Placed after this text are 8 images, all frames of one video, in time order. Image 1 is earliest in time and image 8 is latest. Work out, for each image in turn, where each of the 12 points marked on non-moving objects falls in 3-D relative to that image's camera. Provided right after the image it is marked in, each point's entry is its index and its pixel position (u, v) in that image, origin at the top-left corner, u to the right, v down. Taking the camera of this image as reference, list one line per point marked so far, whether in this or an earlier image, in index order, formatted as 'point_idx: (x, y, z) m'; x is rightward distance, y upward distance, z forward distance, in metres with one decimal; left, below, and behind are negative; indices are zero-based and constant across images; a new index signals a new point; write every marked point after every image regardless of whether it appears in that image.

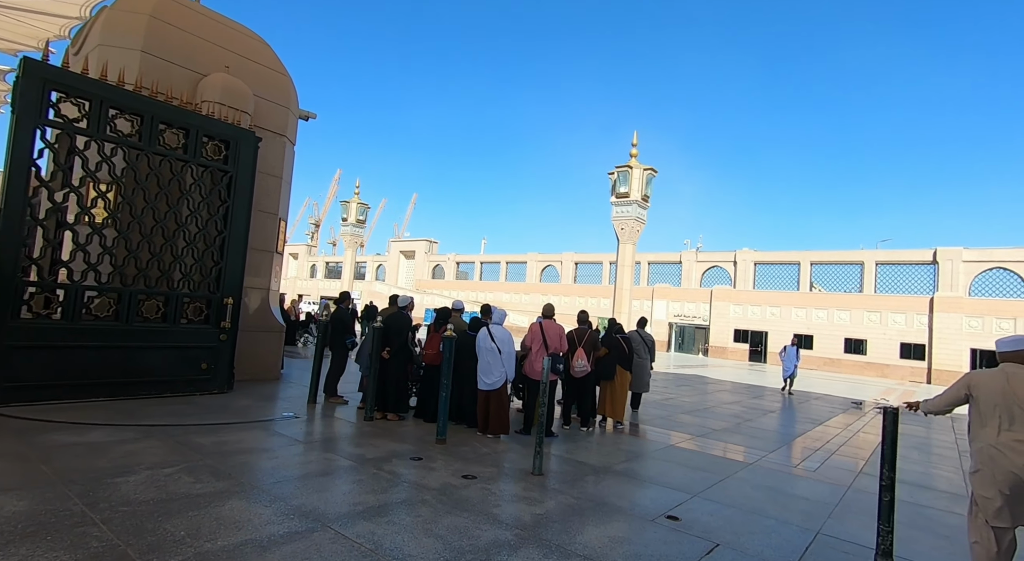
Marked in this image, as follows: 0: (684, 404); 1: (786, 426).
0: (+3.9, -2.8, +13.0) m
1: (+5.0, -2.7, +10.7) m
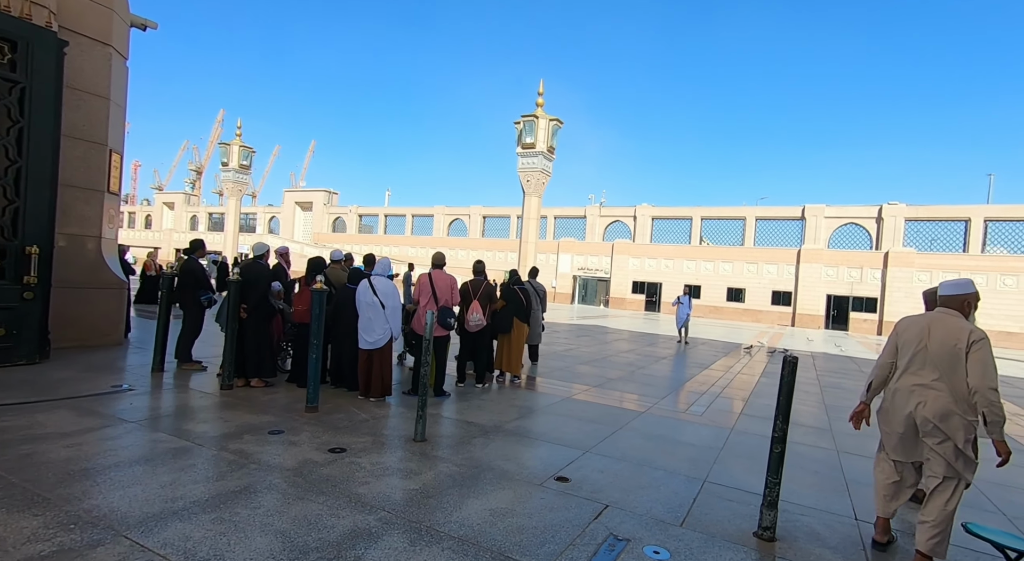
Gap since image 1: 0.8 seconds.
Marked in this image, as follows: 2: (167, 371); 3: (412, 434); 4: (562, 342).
0: (+1.6, -1.7, +13.1) m
1: (+3.1, -1.8, +11.0) m
2: (-3.3, -0.9, +5.5) m
3: (-0.8, -1.3, +4.8) m
4: (+1.4, -1.7, +15.7) m
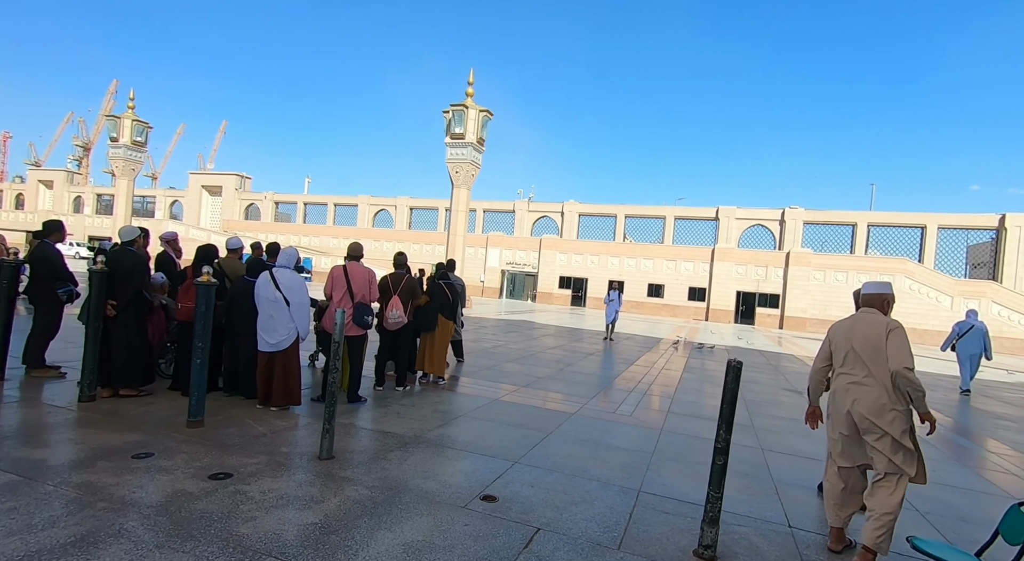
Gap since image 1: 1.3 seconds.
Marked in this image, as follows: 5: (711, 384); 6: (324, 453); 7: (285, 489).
0: (-0.1, -1.6, +12.7) m
1: (+1.7, -1.7, +10.8) m
2: (-4.0, -0.8, +4.6) m
3: (-1.4, -1.3, +4.2) m
4: (-0.6, -1.5, +15.3) m
5: (+3.7, -1.9, +10.7) m
6: (-1.4, -1.2, +4.1) m
7: (-1.3, -1.2, +3.4) m
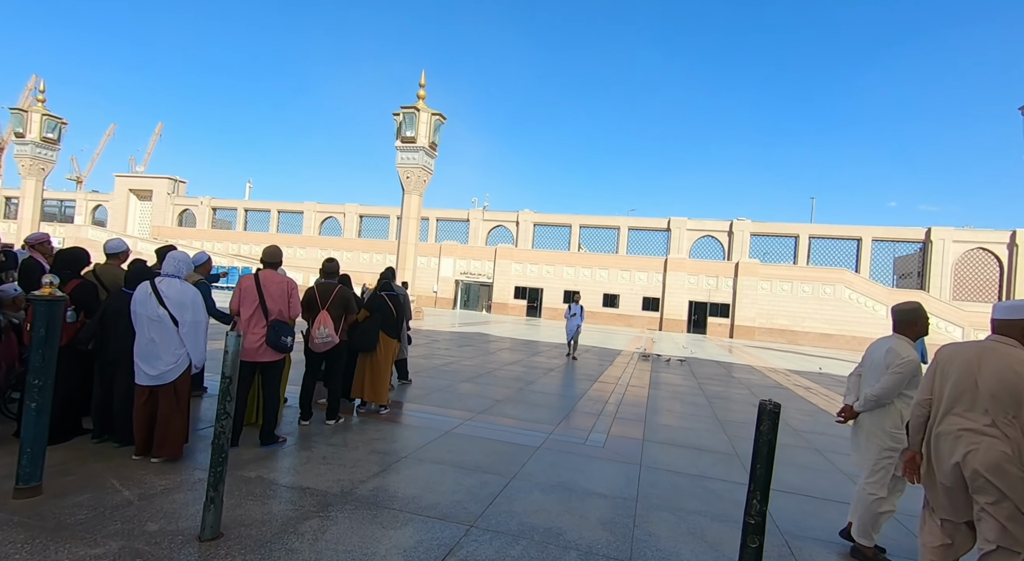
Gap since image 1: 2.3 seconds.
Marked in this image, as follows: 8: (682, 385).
0: (-1.0, -1.8, +11.7) m
1: (+0.9, -1.9, +9.9) m
2: (-4.3, -0.9, +3.2) m
3: (-1.7, -1.3, +3.1) m
4: (-1.8, -1.8, +14.2) m
5: (+2.9, -2.1, +9.9) m
6: (-1.6, -1.3, +3.0) m
7: (-1.5, -1.3, +2.3) m
8: (+3.6, -2.3, +12.3) m
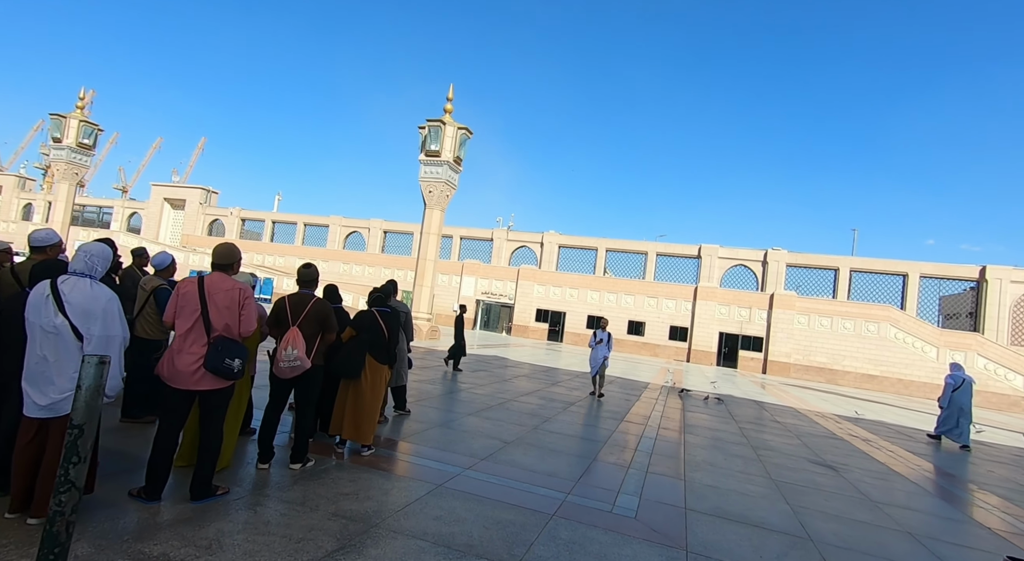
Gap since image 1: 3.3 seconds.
0: (-0.7, -2.1, +10.5) m
1: (+1.1, -2.2, +8.7) m
2: (-4.3, -0.8, +2.2) m
3: (-1.7, -1.3, +2.0) m
4: (-1.4, -2.2, +13.1) m
5: (+3.1, -2.6, +8.6) m
6: (-1.6, -1.3, +1.9) m
7: (-1.6, -1.3, +1.2) m
8: (+3.9, -2.8, +10.9) m
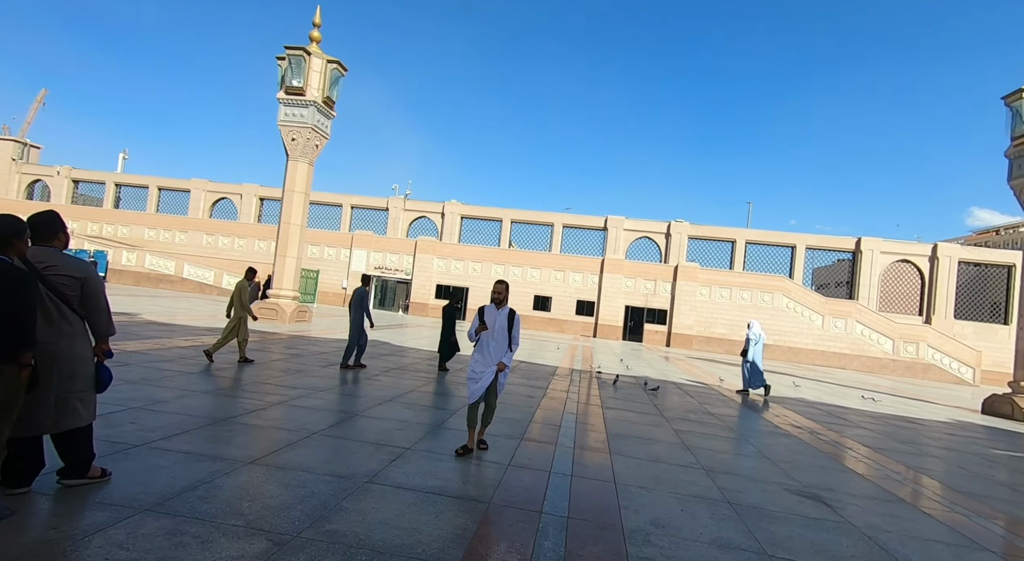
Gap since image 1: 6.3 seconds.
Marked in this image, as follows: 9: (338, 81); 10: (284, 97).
0: (-2.6, -1.6, +6.9) m
1: (-0.5, -1.7, +5.4) m
2: (-4.7, -0.6, -1.8) m
3: (-2.2, -1.1, -1.7) m
4: (-3.6, -1.6, +9.3) m
5: (+1.5, -2.0, +5.7) m
6: (-2.1, -1.1, -1.8) m
7: (-1.9, -1.1, -2.5) m
8: (+1.9, -2.2, +8.1) m
9: (-5.9, +6.7, +19.1) m
10: (-7.5, +6.0, +18.8) m
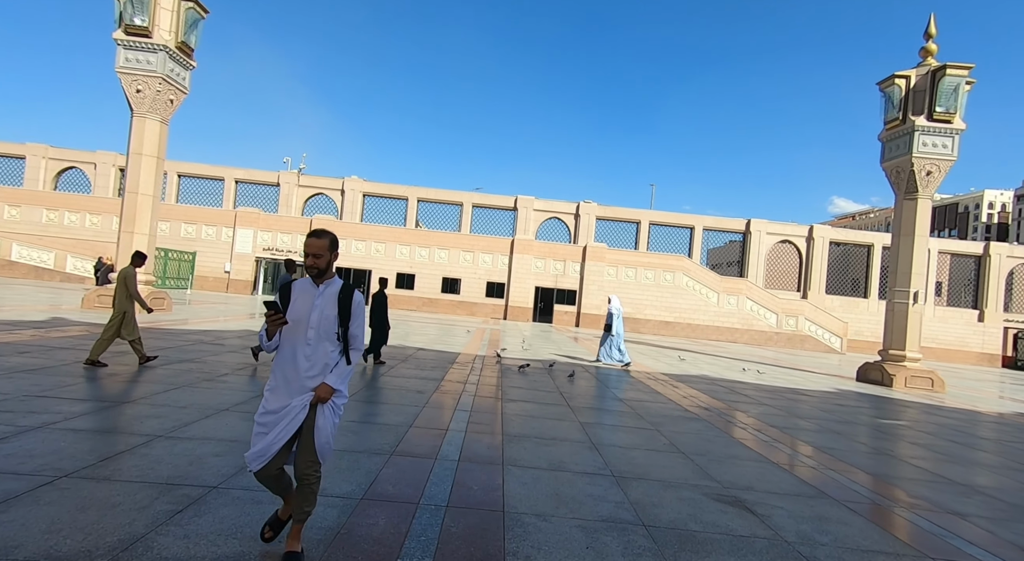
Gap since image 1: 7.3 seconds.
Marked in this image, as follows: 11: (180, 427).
0: (-3.8, -1.4, +5.0) m
1: (-1.5, -1.5, +3.8) m
2: (-4.6, -0.7, -4.0) m
3: (-2.1, -1.1, -3.4) m
4: (-5.2, -1.3, +7.2) m
5: (+0.4, -1.8, +4.4) m
6: (-2.0, -1.1, -3.5) m
7: (-1.8, -1.1, -4.2) m
8: (+0.5, -1.9, +6.9) m
9: (-9.0, +7.2, +16.2) m
10: (-10.6, +6.5, +15.7) m
11: (-3.2, -1.5, +5.9) m
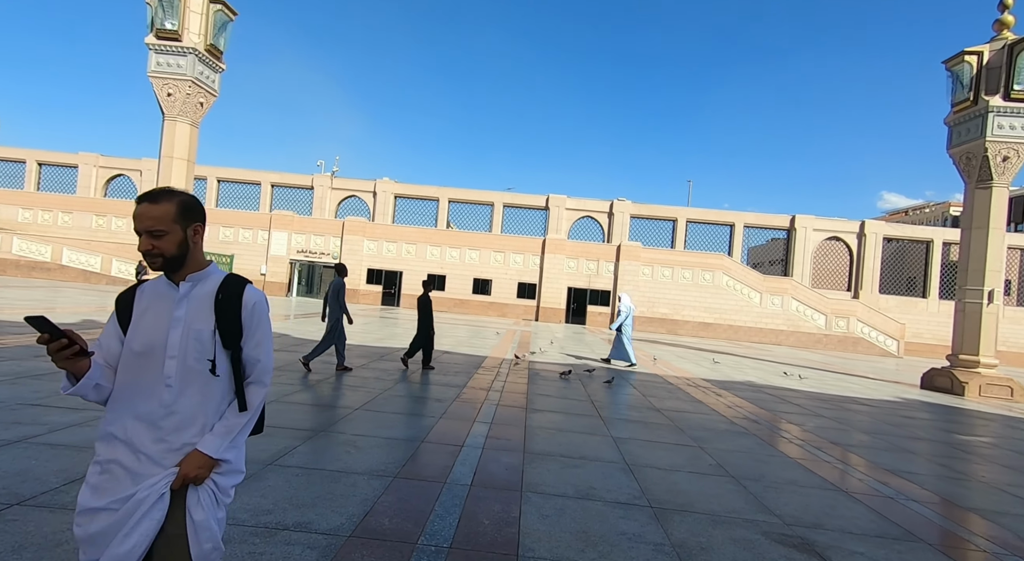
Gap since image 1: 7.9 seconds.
0: (-3.7, -1.4, +4.6) m
1: (-1.4, -1.5, +3.3) m
2: (-5.1, -0.6, -4.4) m
3: (-2.6, -1.1, -4.0) m
4: (-4.9, -1.3, +6.9) m
5: (+0.5, -1.8, +3.7) m
6: (-2.5, -1.1, -4.1) m
7: (-2.3, -1.1, -4.7) m
8: (+0.7, -1.9, +6.1) m
9: (-8.1, +7.2, +16.2) m
10: (-9.7, +6.4, +15.7) m
11: (-3.0, -1.5, +5.4) m
